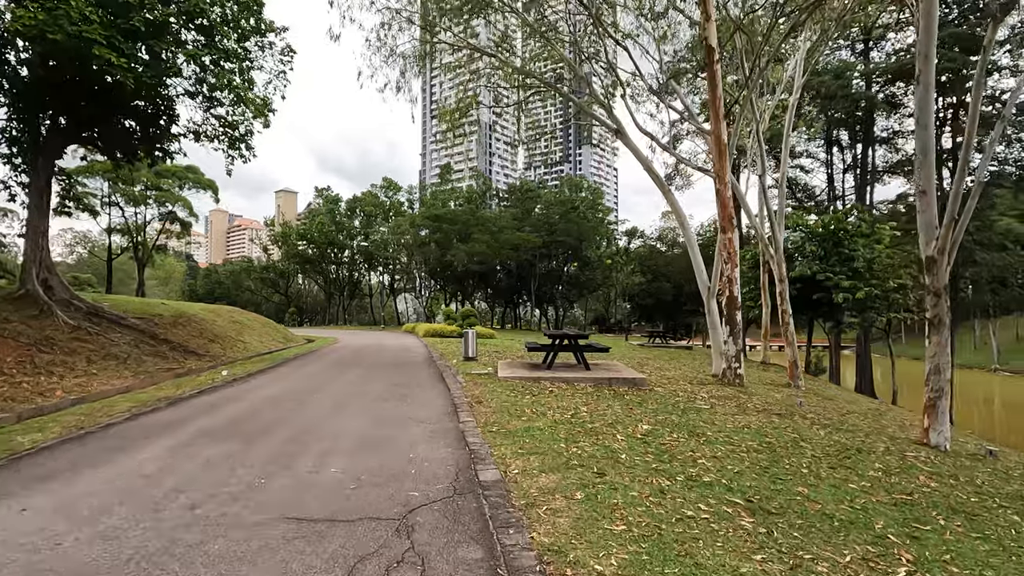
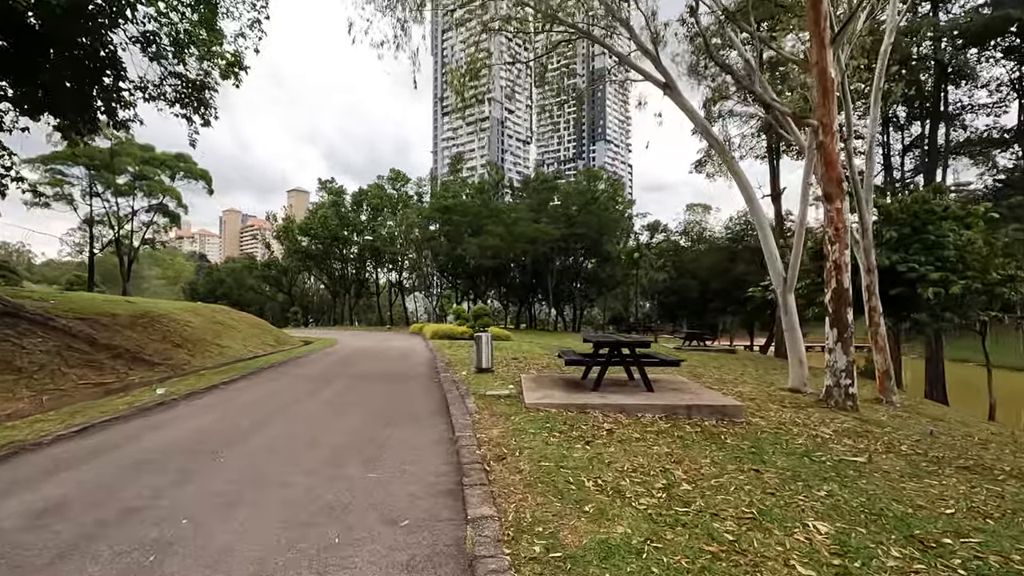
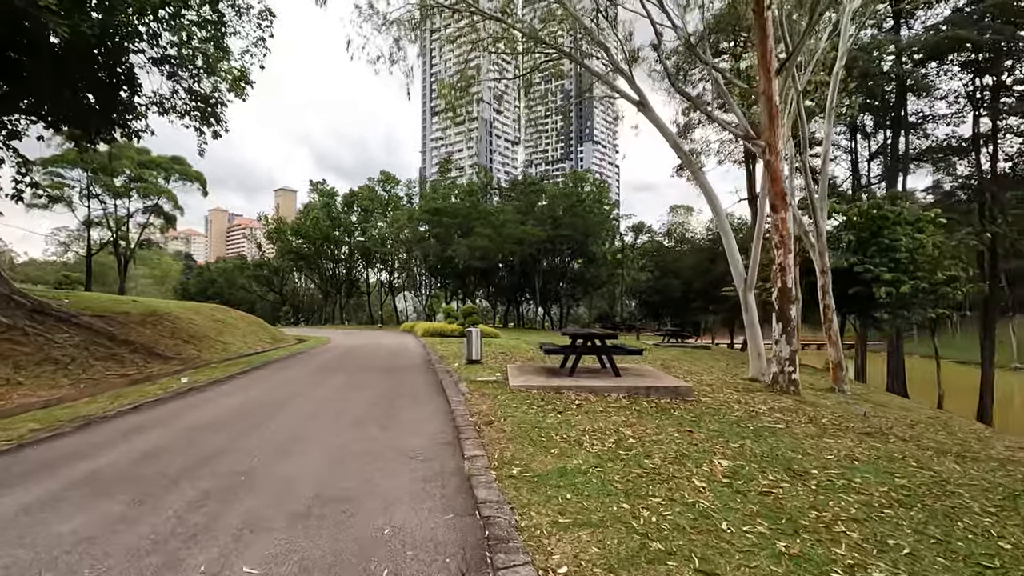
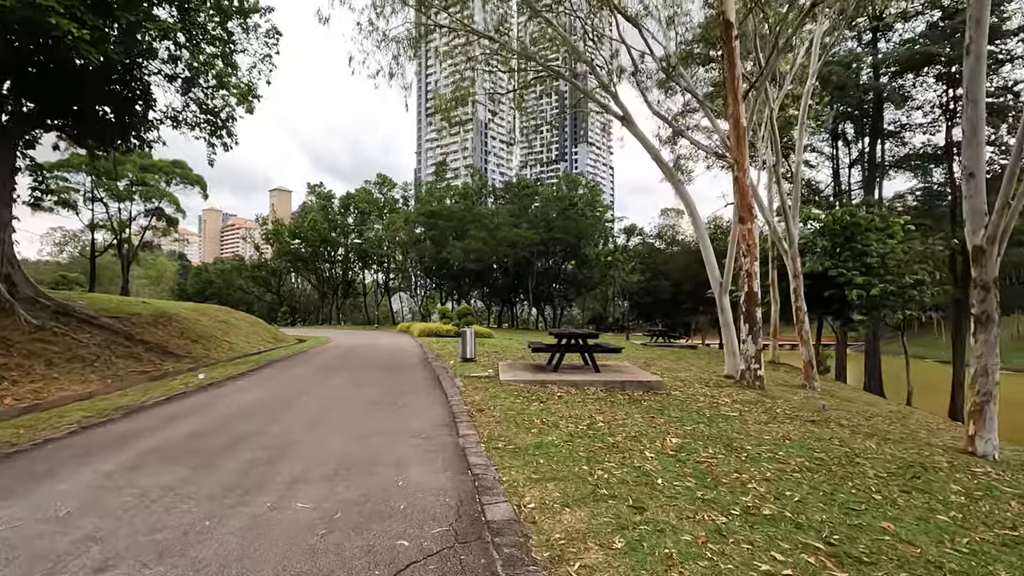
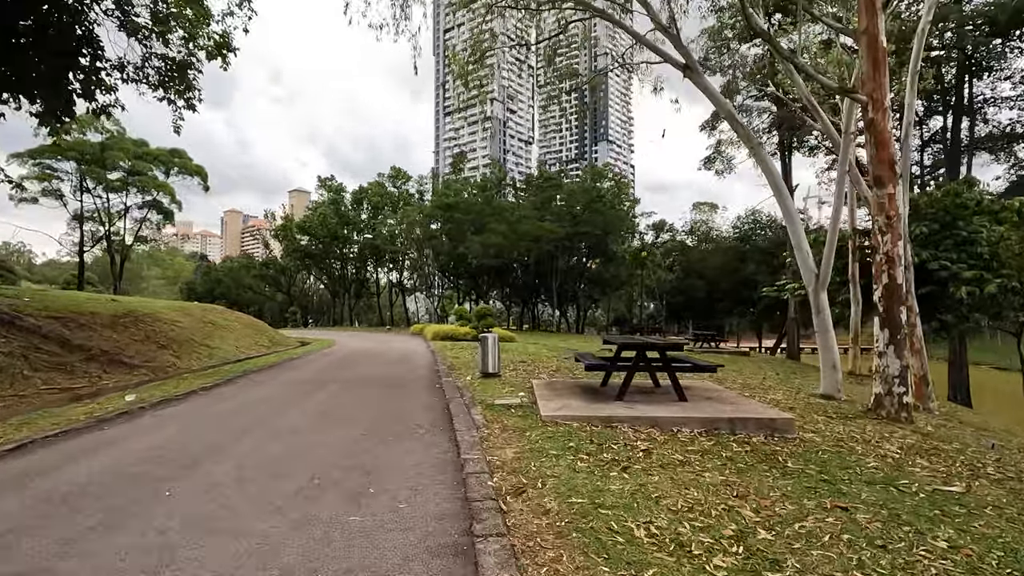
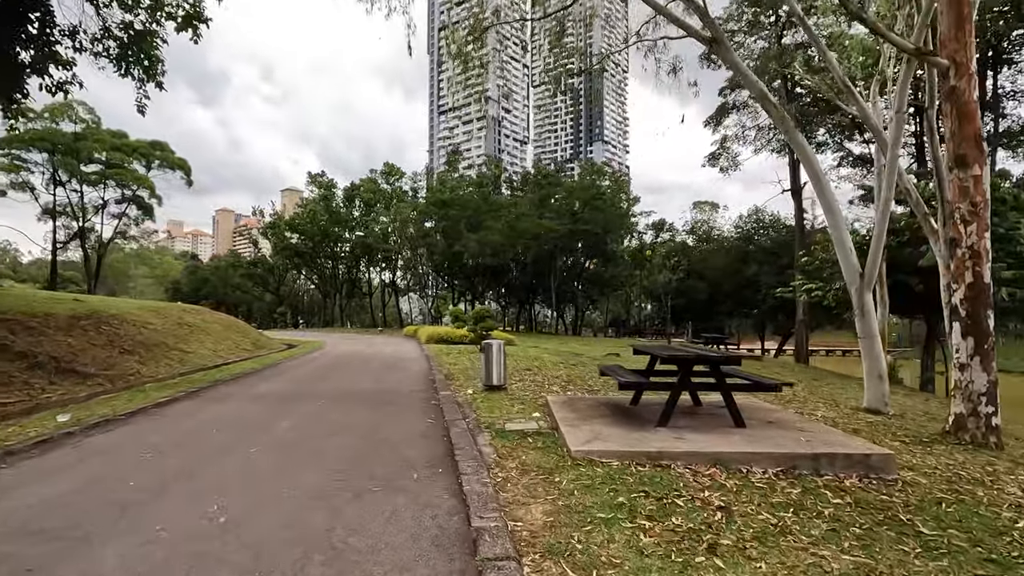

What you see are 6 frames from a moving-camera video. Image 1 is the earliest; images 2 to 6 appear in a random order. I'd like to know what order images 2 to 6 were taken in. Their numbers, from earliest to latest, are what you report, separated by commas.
4, 3, 2, 5, 6
